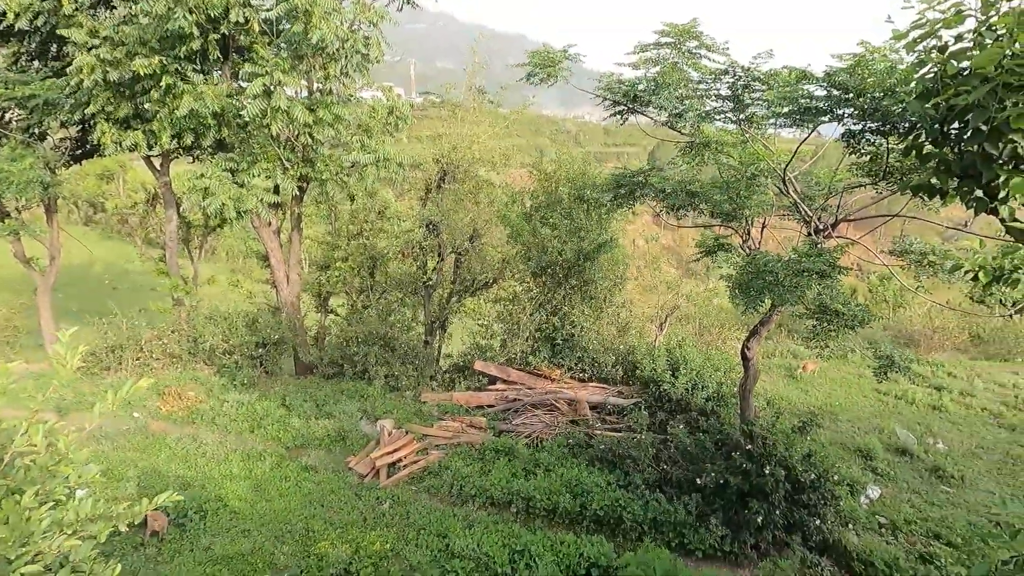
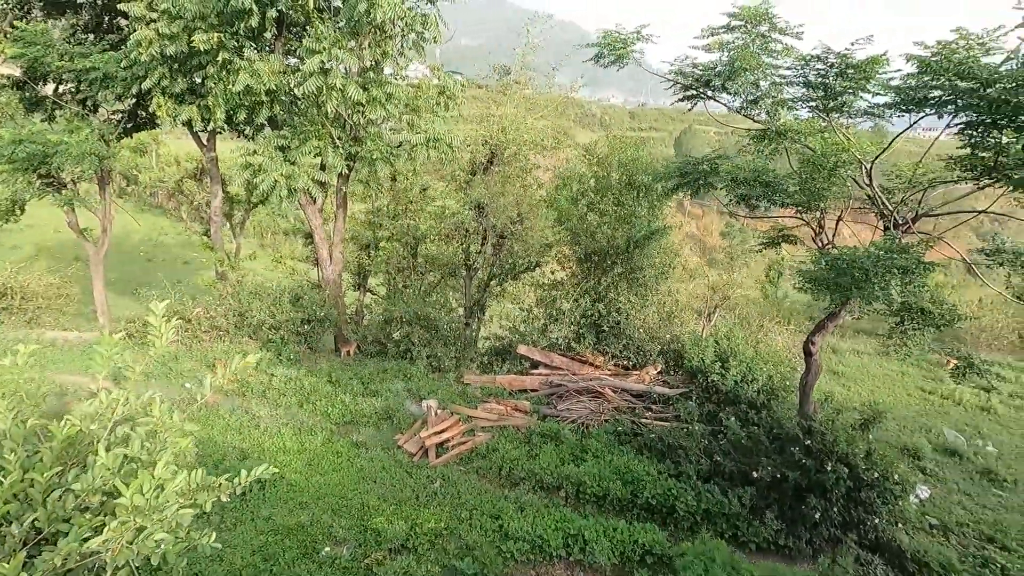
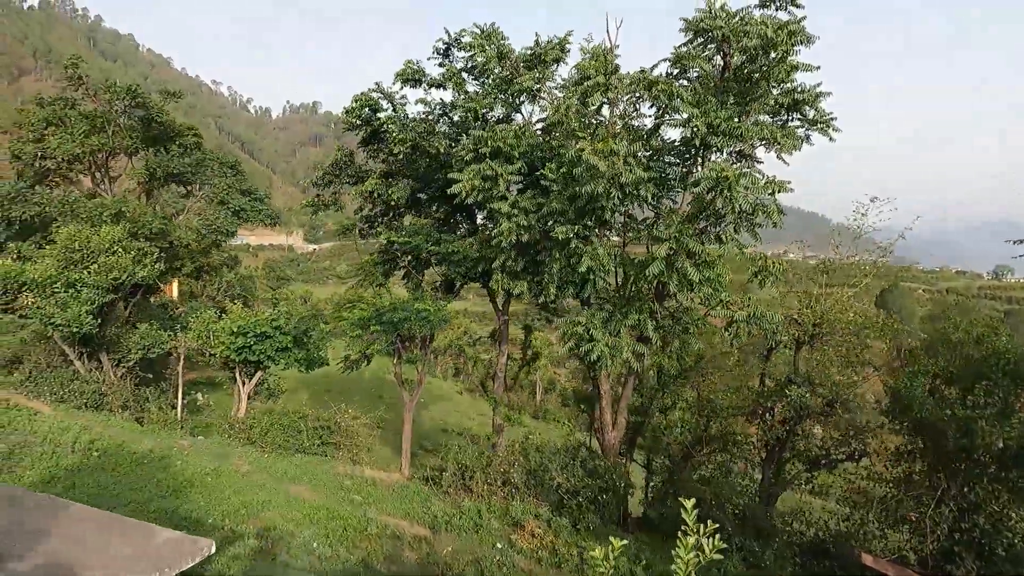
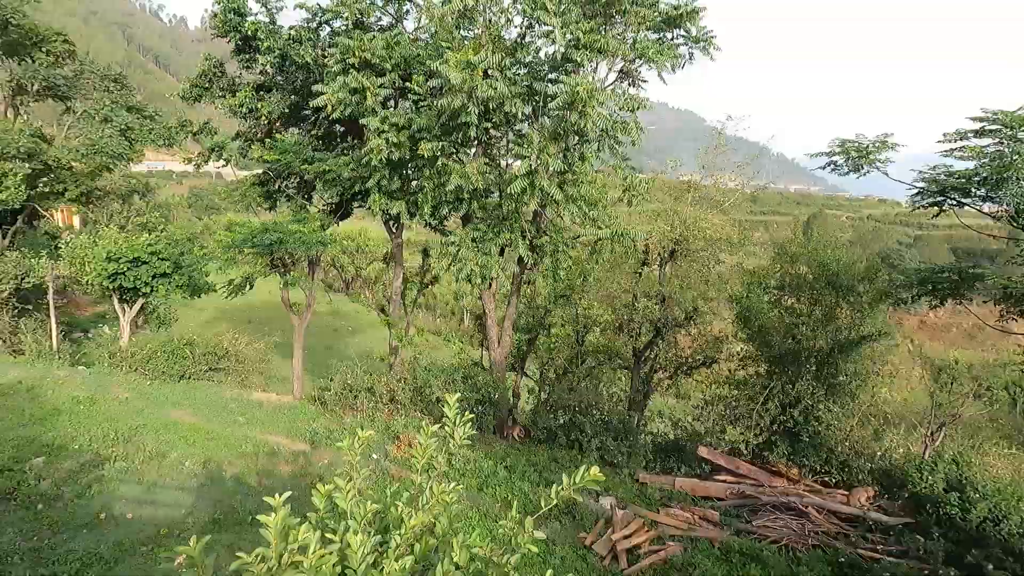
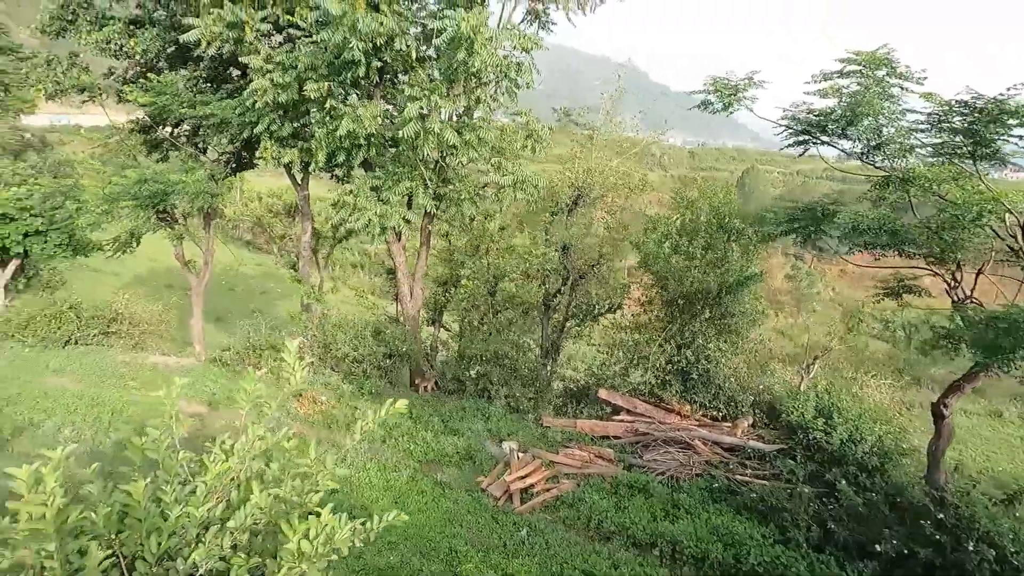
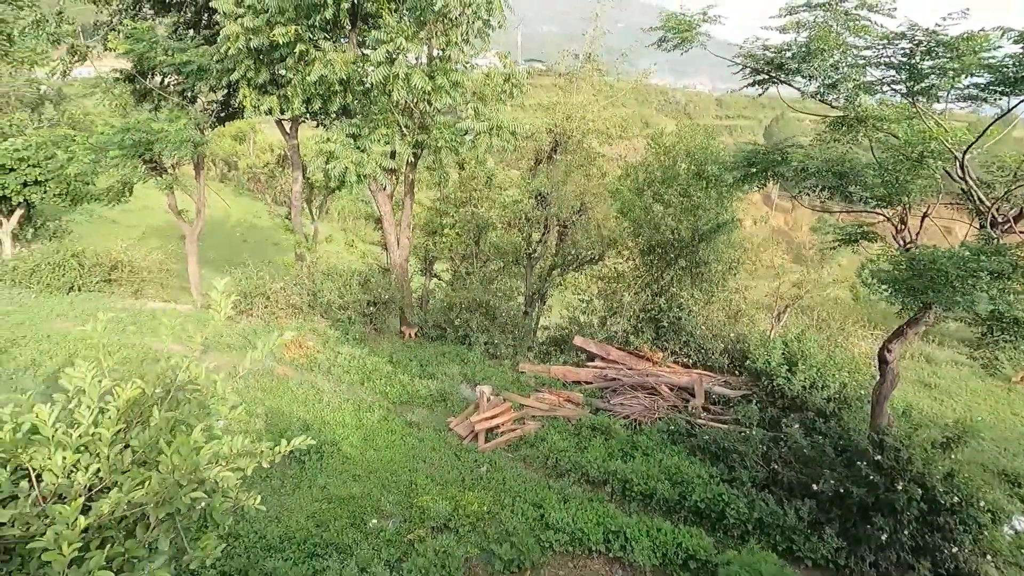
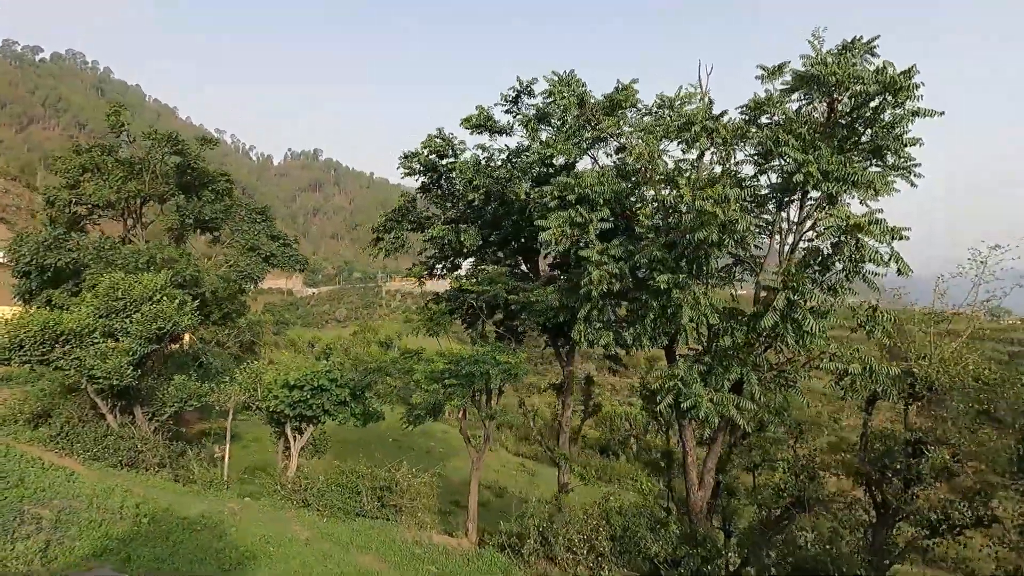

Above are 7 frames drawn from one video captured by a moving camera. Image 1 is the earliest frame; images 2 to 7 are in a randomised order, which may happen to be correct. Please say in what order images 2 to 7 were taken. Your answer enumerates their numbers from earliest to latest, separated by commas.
6, 2, 5, 4, 3, 7
